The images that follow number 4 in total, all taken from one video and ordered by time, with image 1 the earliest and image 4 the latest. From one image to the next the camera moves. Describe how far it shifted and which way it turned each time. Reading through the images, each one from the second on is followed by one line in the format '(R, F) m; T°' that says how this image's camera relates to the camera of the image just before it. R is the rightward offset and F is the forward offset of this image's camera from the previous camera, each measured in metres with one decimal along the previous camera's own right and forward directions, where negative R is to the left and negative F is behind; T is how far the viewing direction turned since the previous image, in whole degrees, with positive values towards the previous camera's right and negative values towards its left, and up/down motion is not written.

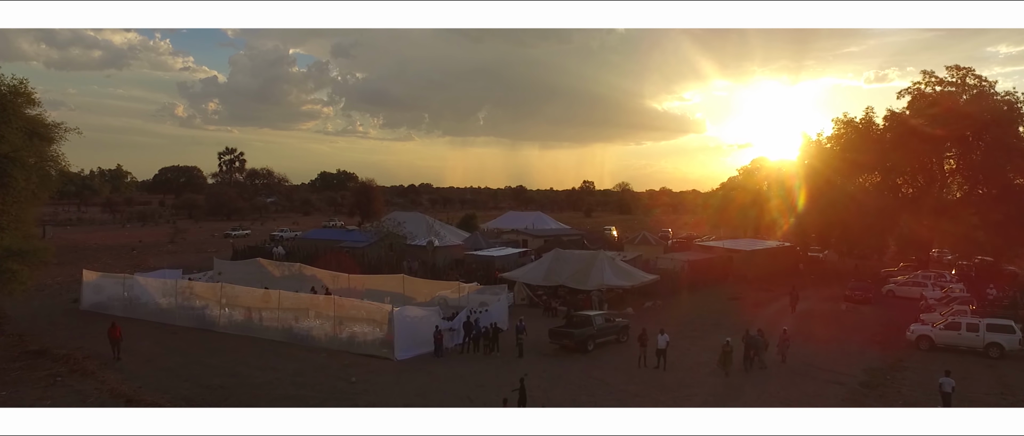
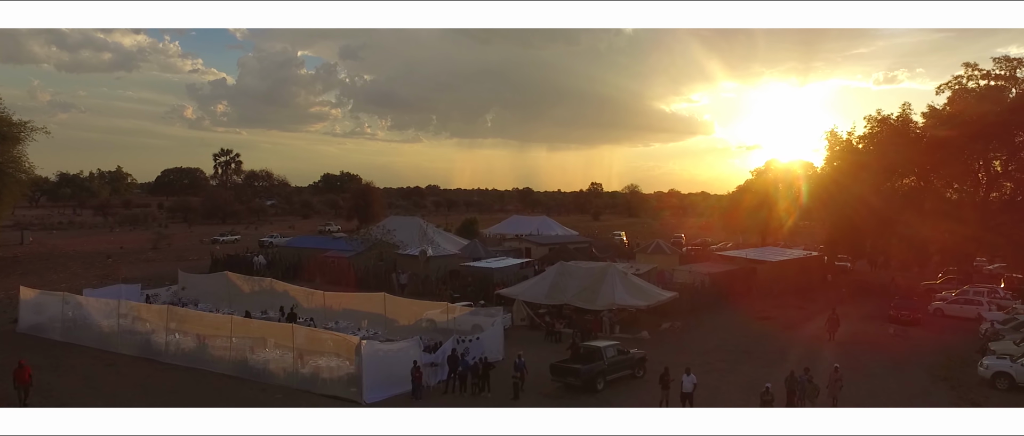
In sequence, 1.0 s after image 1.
(+0.2, +2.2) m; -1°
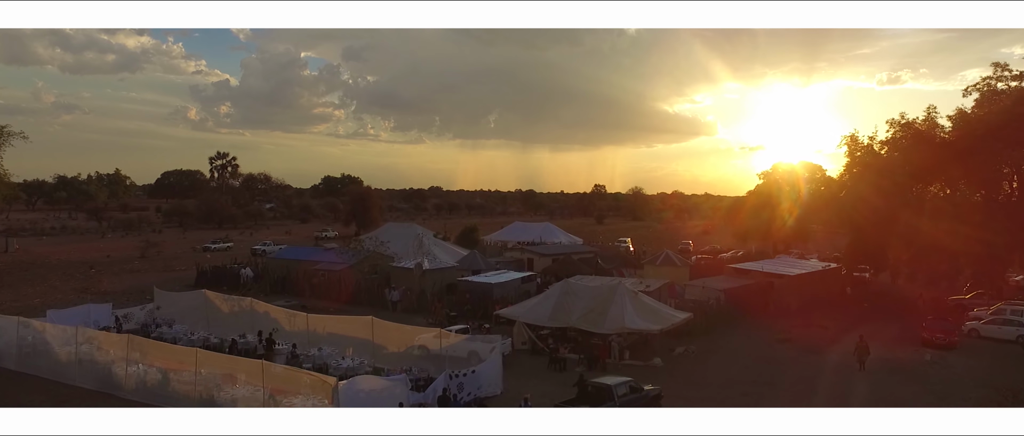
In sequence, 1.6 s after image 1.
(+0.1, +1.3) m; 0°
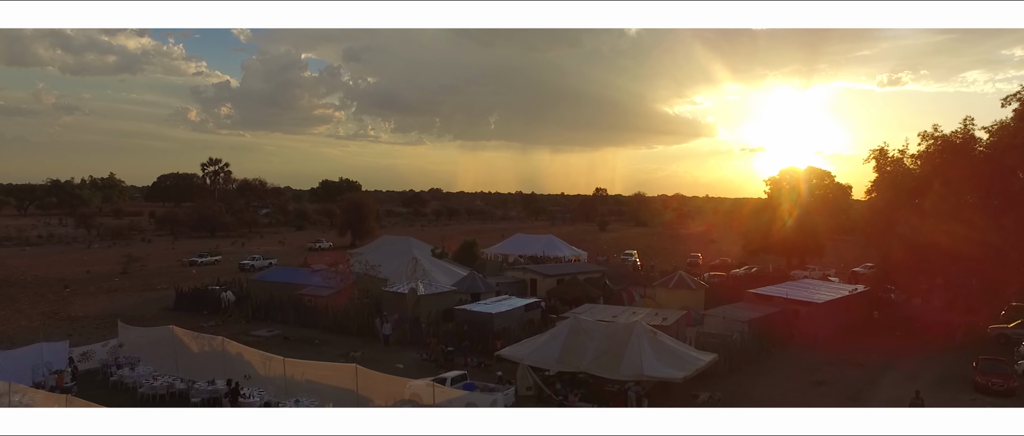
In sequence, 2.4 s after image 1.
(-0.1, +1.7) m; 0°
